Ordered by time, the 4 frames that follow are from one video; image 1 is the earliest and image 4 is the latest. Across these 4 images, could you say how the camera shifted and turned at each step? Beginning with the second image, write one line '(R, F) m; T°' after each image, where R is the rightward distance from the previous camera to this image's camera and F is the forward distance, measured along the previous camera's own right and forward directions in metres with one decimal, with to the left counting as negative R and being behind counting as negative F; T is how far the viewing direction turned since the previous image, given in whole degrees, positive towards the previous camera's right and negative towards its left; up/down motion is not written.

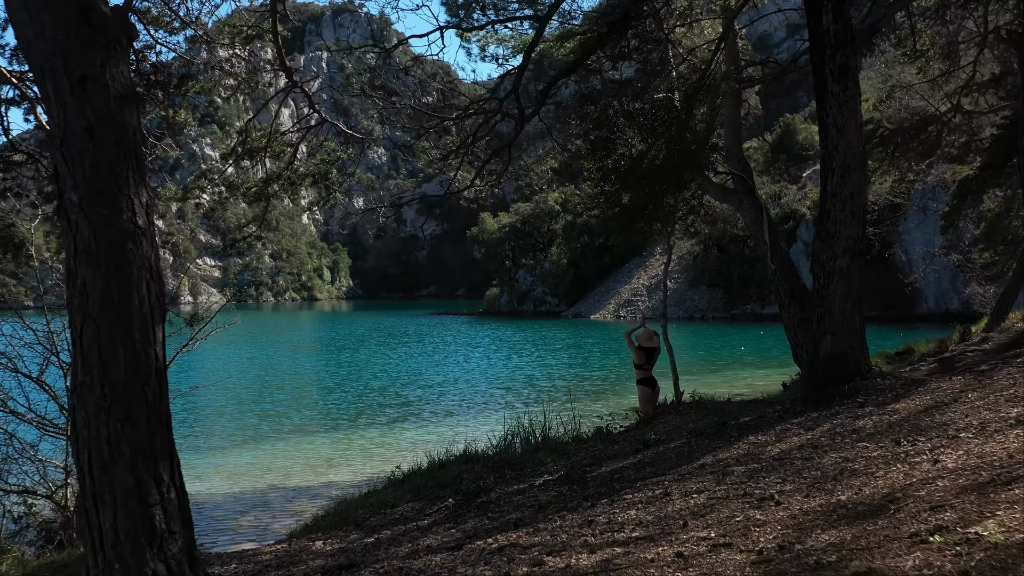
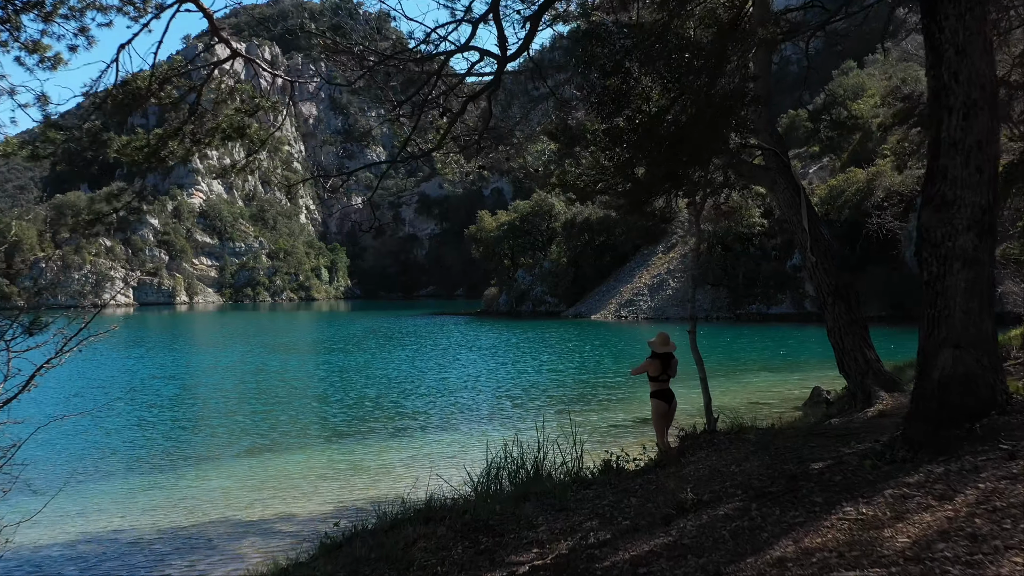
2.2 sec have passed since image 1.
(+0.1, +1.6) m; 0°
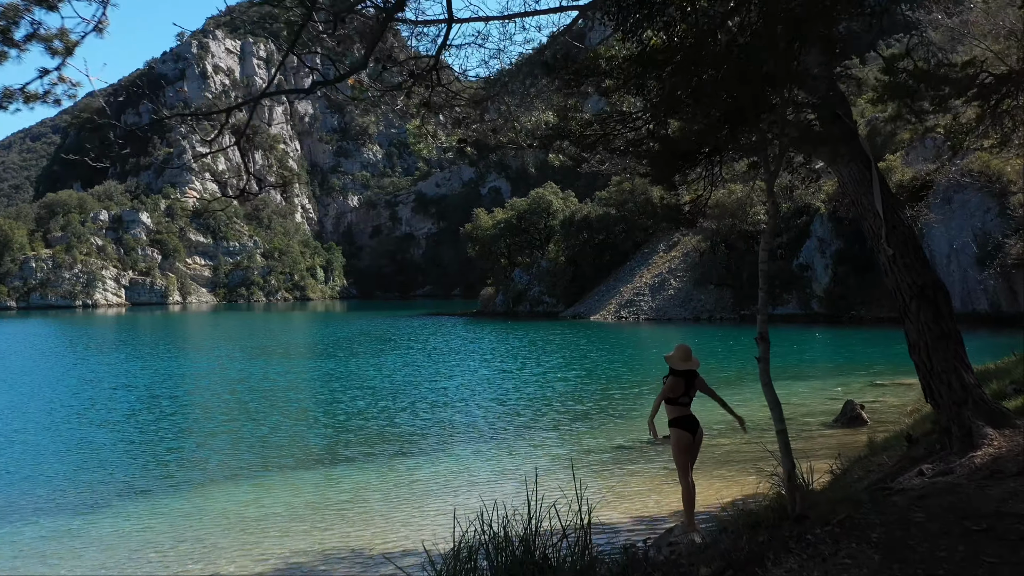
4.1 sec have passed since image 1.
(+0.1, +1.9) m; 0°
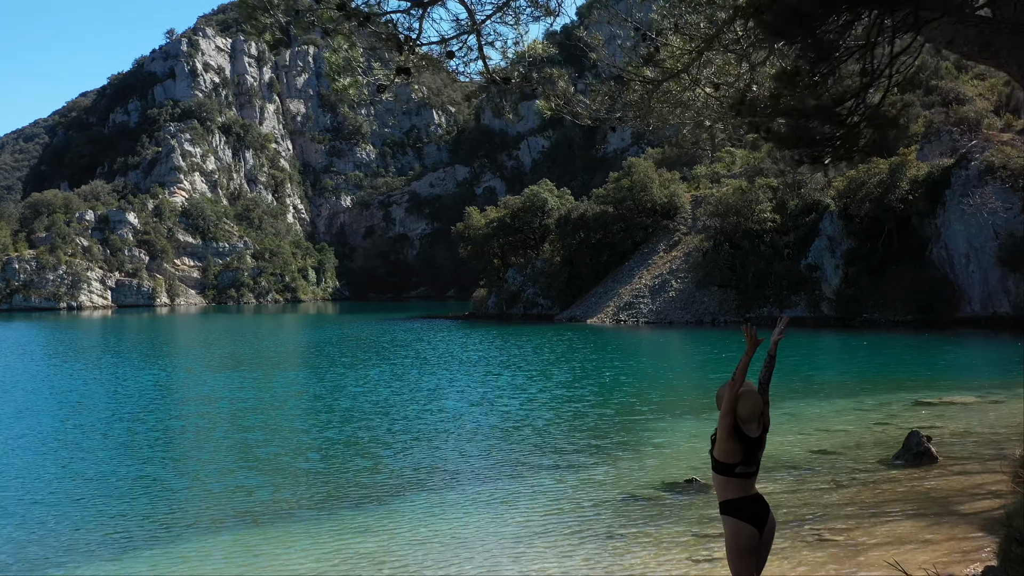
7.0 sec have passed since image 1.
(+0.2, +2.9) m; 0°
